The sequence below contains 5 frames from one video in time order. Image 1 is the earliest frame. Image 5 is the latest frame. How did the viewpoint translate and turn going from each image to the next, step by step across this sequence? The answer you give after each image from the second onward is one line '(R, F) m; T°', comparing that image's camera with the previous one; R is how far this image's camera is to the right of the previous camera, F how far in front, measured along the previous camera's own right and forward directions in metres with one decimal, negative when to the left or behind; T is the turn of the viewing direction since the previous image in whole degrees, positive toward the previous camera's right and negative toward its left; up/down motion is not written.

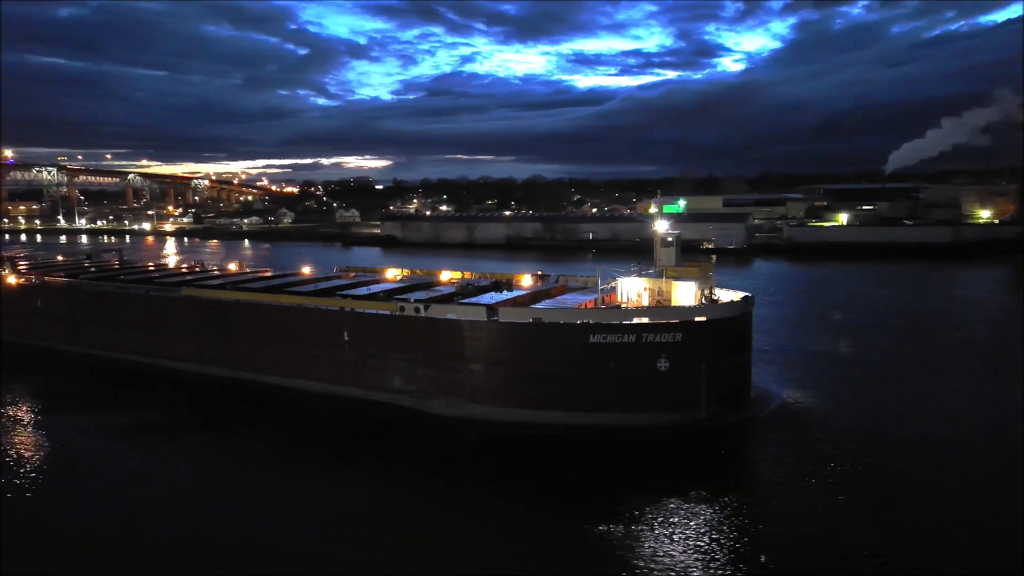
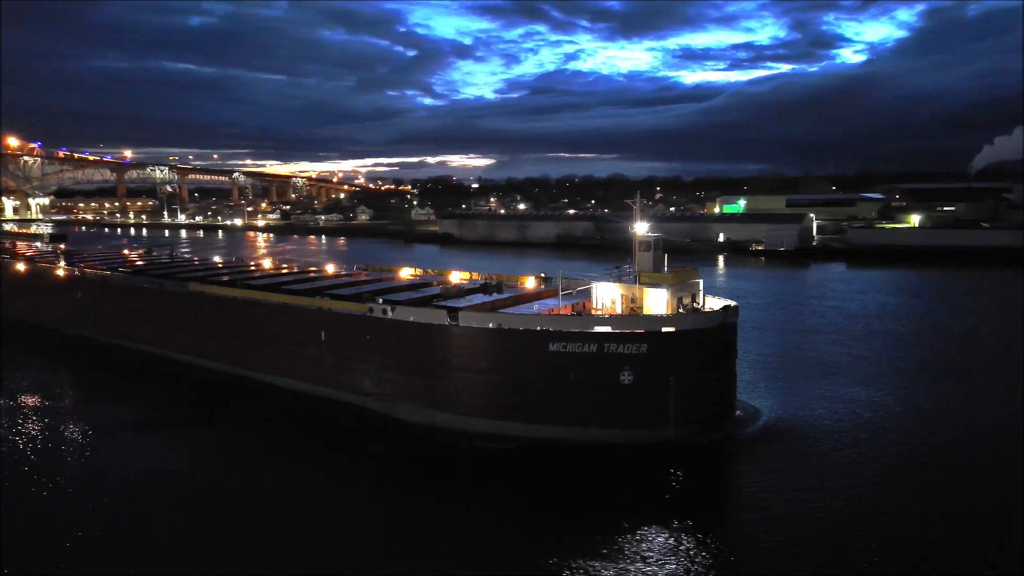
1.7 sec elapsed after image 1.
(+0.9, +0.4) m; -6°
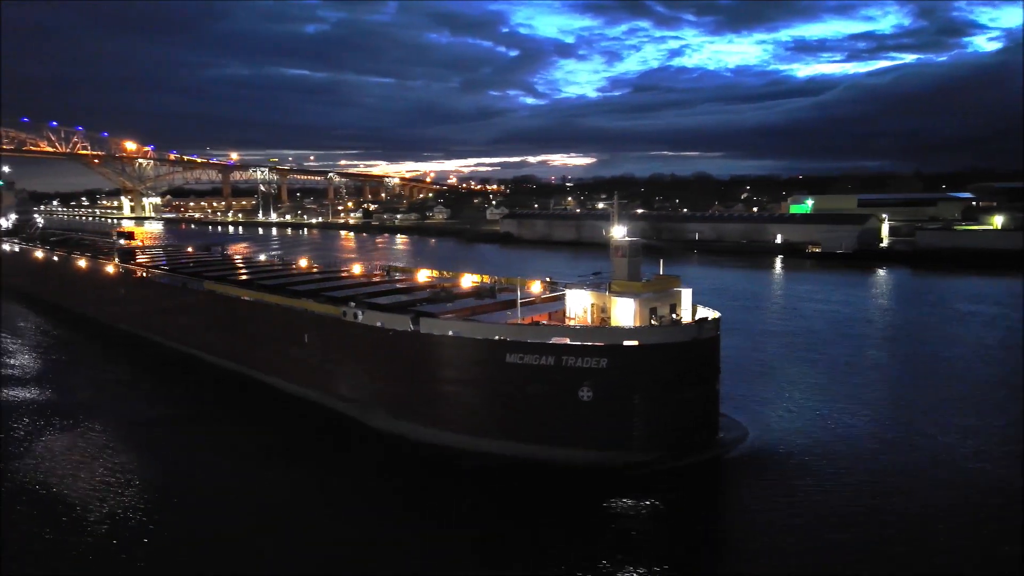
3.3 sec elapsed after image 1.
(+0.8, +0.4) m; -6°
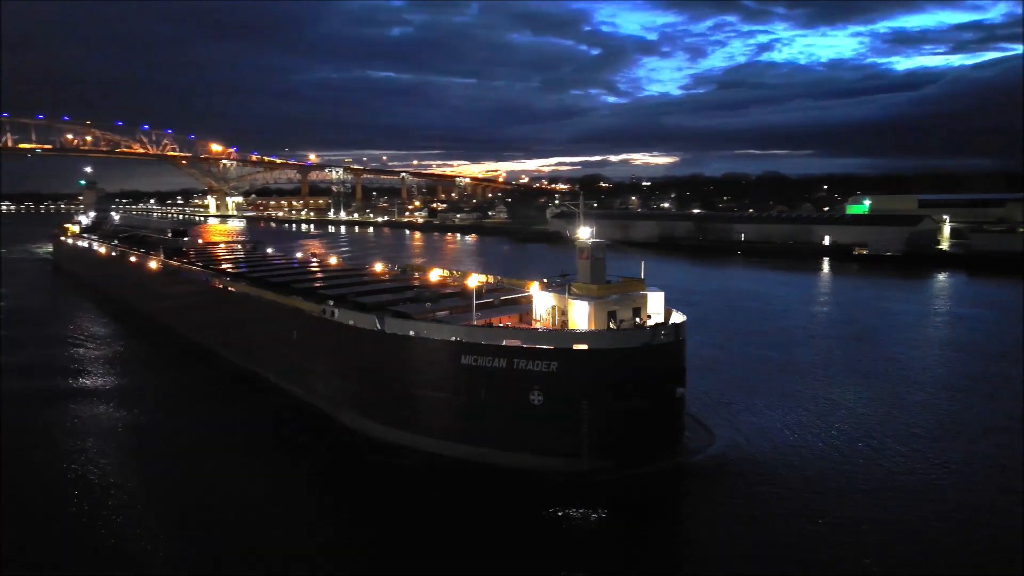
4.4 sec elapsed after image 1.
(+0.7, +0.1) m; -5°
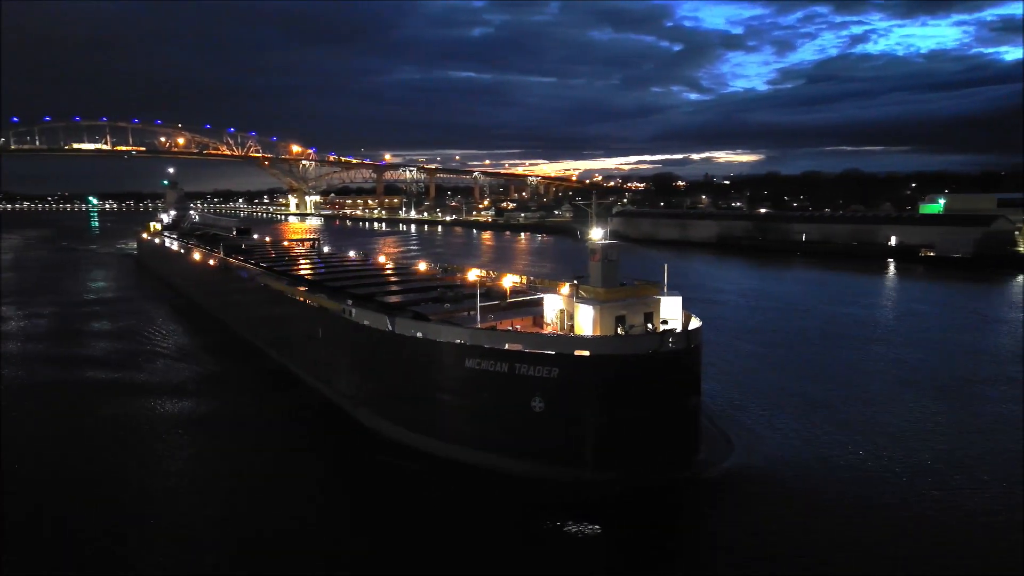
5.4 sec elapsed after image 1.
(+0.4, +0.1) m; -5°
